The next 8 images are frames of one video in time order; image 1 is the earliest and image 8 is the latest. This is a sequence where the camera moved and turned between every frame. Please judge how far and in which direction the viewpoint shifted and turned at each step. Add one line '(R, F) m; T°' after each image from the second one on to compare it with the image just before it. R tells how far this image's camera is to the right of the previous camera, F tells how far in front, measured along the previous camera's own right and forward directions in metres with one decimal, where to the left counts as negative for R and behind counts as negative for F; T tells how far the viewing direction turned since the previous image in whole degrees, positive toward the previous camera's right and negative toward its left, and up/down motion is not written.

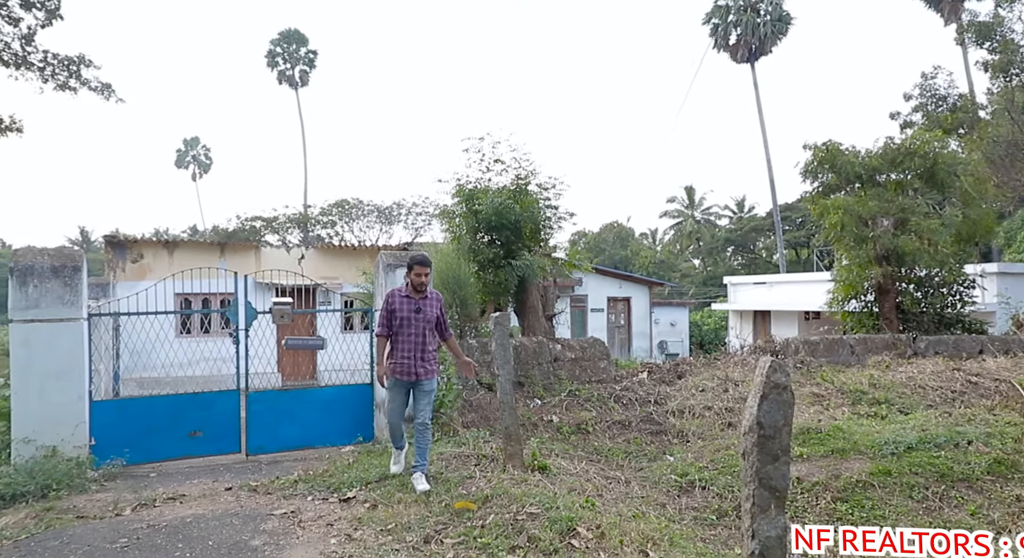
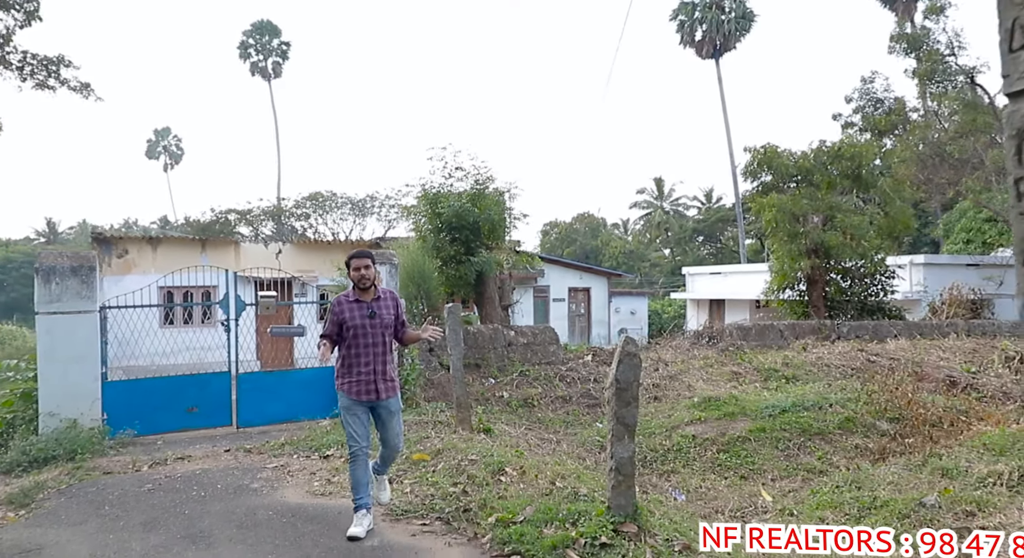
(+0.3, -1.1) m; +2°
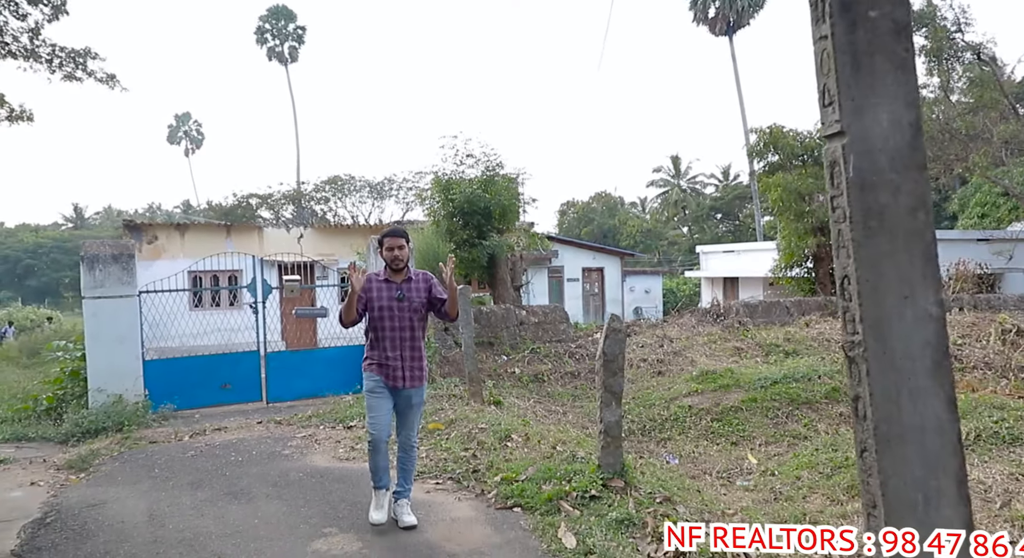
(+0.1, -0.4) m; -2°
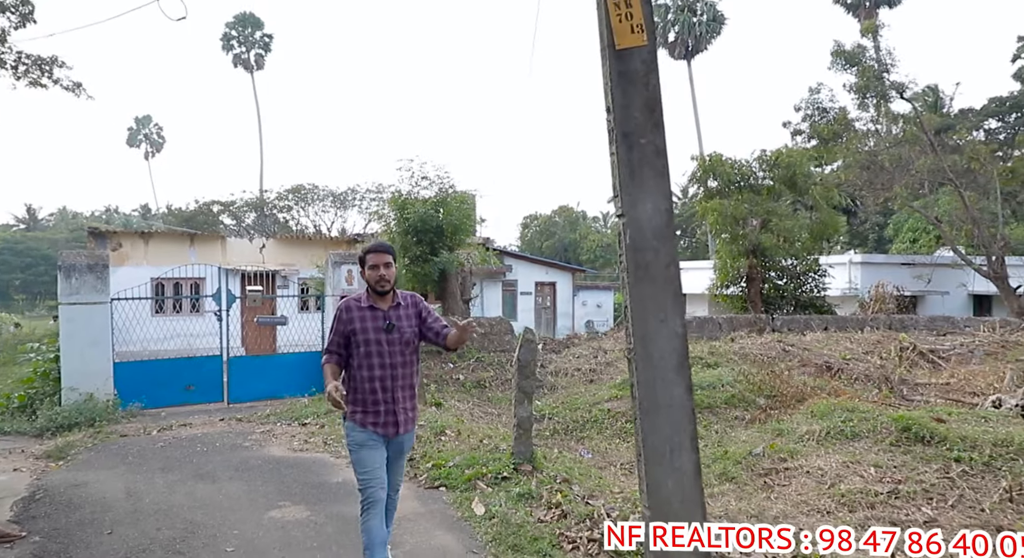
(+0.3, -0.9) m; +3°
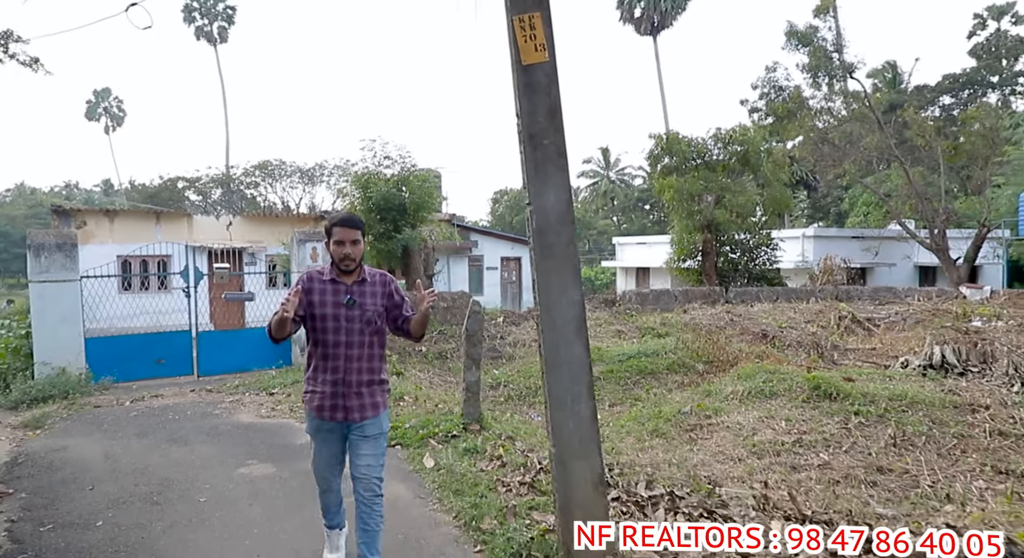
(+0.2, -0.5) m; +2°
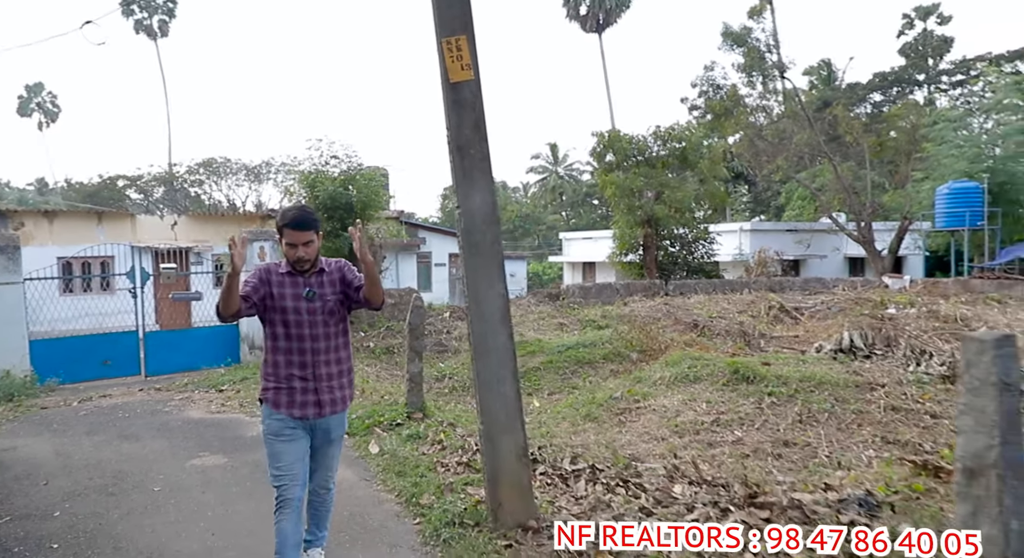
(+0.1, -0.4) m; +4°
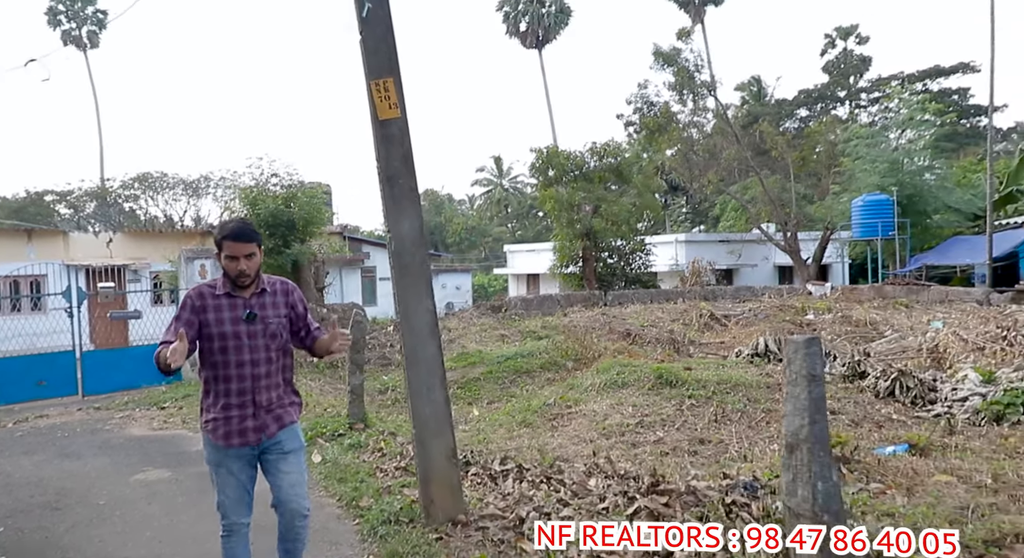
(+0.1, -0.4) m; +5°
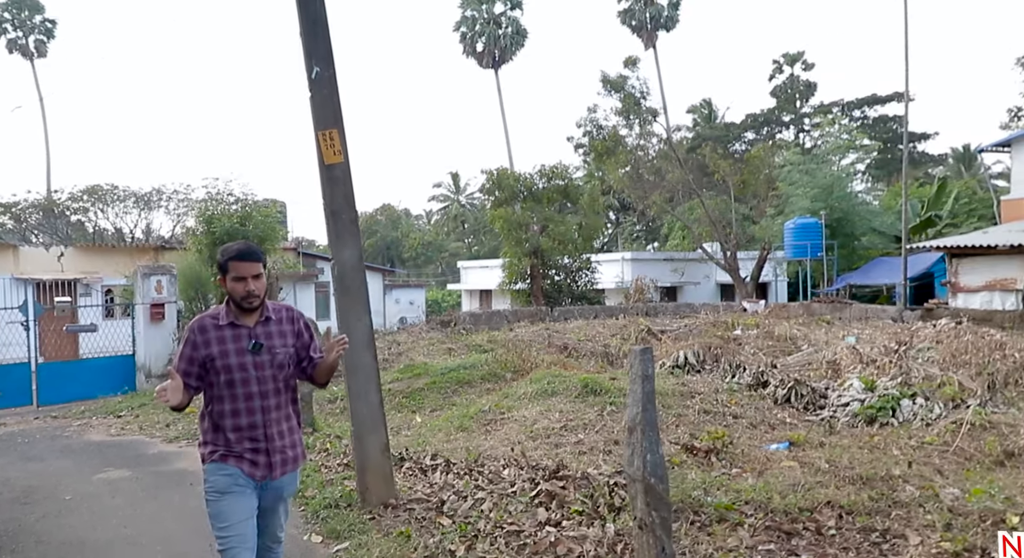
(+0.2, -0.7) m; +4°
